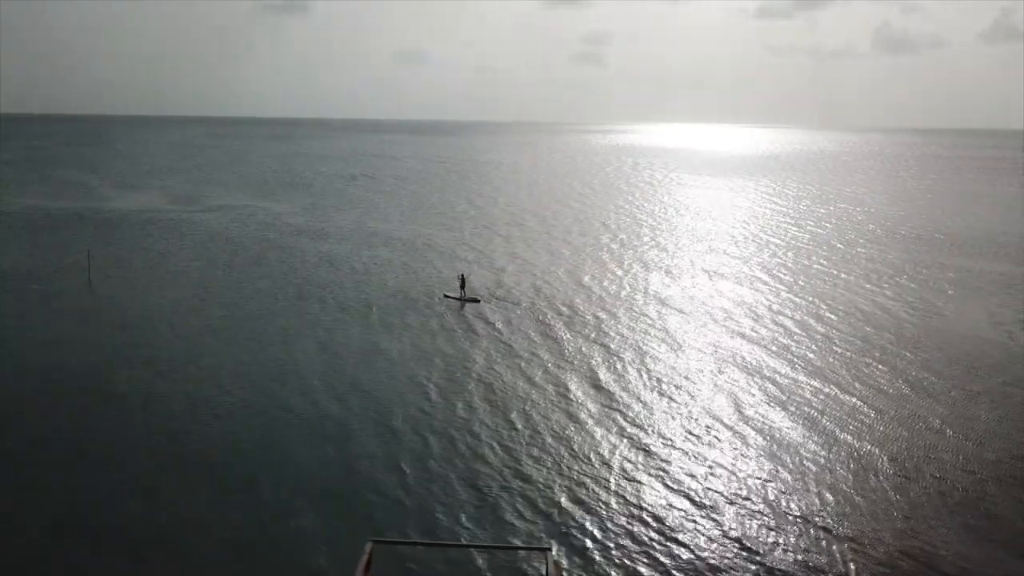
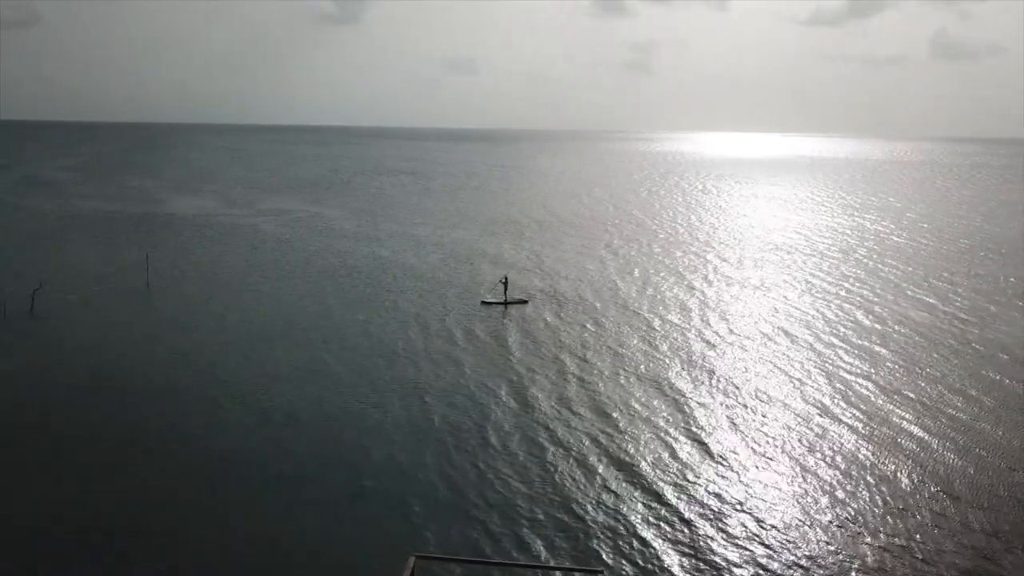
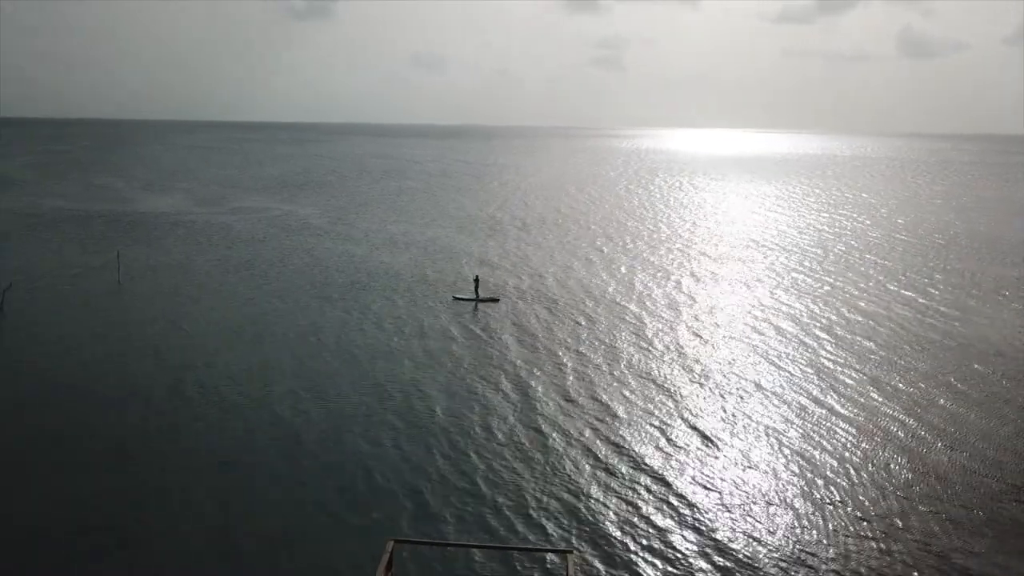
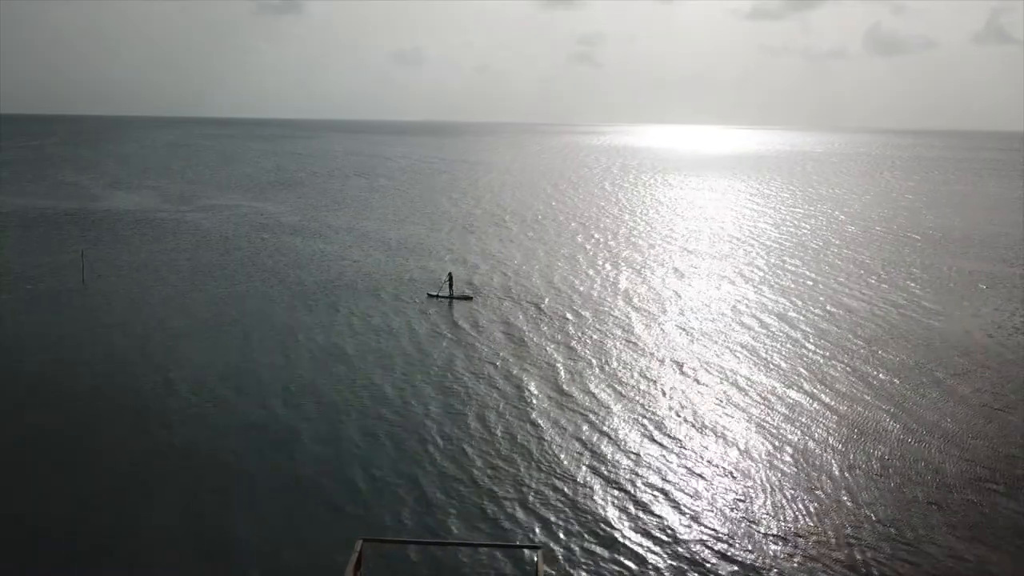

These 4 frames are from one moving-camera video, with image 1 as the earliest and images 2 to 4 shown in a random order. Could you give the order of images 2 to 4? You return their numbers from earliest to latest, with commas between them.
4, 3, 2
